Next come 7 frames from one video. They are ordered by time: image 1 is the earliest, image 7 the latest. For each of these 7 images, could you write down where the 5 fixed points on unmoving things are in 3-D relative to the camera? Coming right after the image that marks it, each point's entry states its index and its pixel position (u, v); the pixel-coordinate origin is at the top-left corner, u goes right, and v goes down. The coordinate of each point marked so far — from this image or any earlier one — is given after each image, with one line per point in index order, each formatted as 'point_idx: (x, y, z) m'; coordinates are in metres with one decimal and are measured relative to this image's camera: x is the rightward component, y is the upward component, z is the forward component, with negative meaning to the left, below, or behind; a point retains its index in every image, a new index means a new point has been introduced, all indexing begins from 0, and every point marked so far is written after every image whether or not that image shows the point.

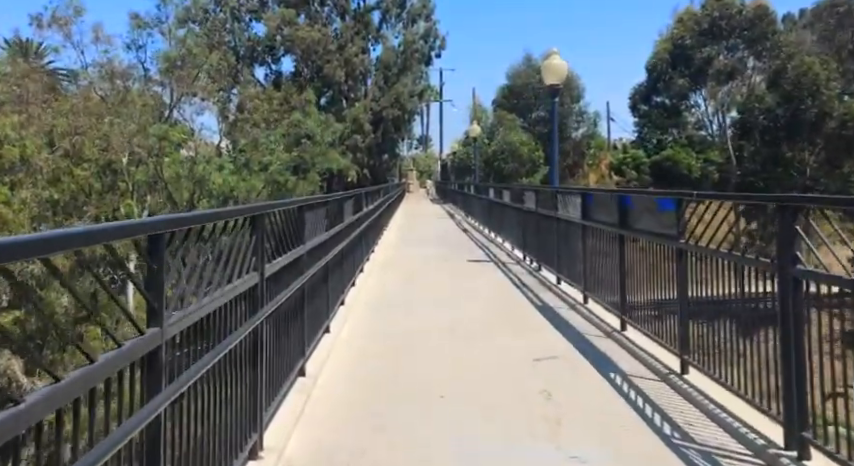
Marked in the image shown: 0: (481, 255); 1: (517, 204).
0: (+1.3, -0.6, +15.4) m
1: (+2.2, +0.6, +14.3) m
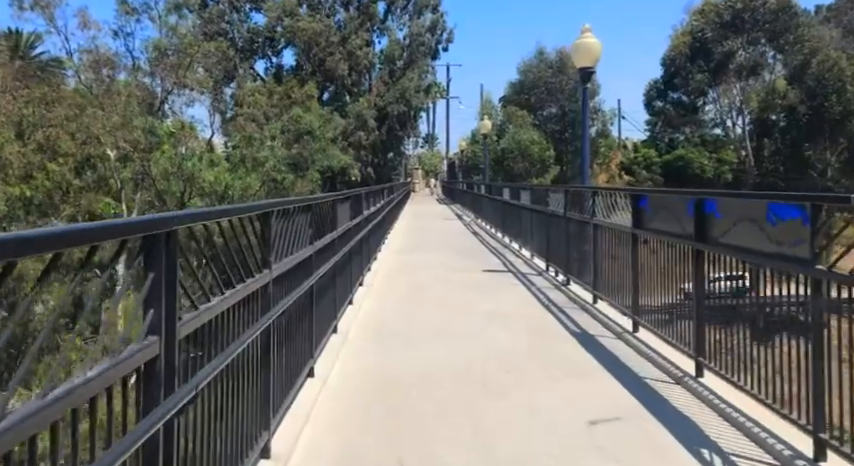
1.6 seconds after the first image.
0: (+1.5, -0.7, +13.7) m
1: (+2.3, +0.5, +12.6) m
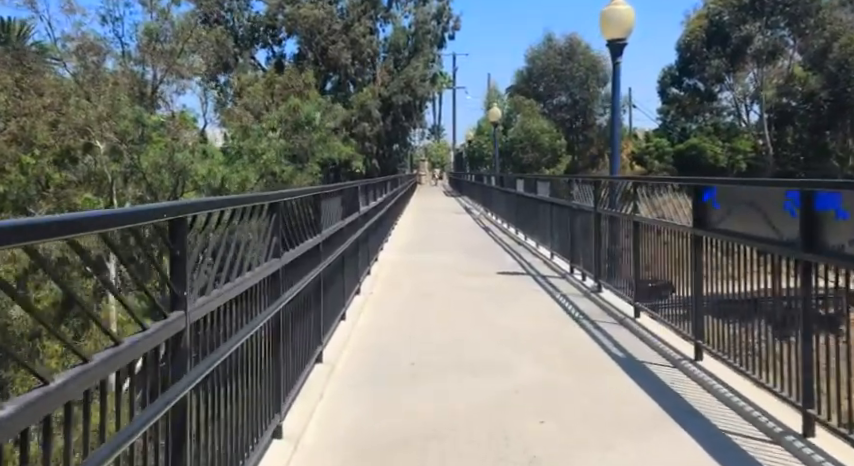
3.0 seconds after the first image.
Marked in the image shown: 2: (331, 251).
0: (+1.6, -0.6, +12.3) m
1: (+2.5, +0.6, +11.1) m
2: (-1.1, -0.2, +7.0) m
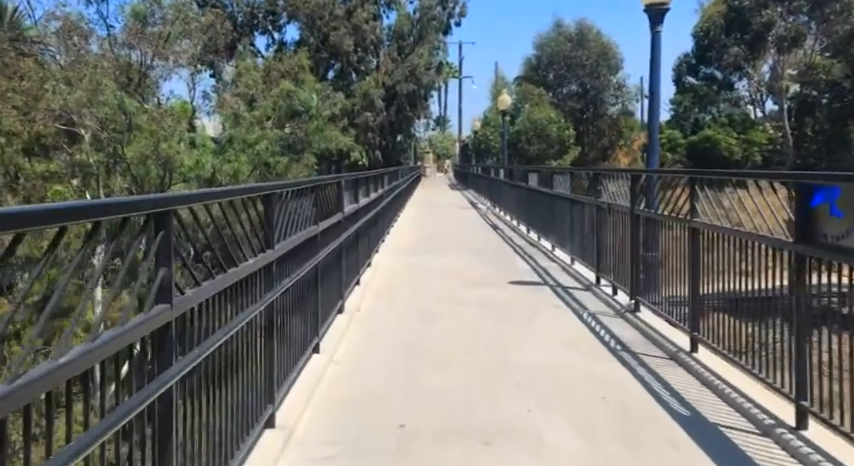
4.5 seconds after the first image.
0: (+1.7, -0.6, +10.8) m
1: (+2.5, +0.5, +9.6) m
2: (-1.1, -0.3, +5.5) m
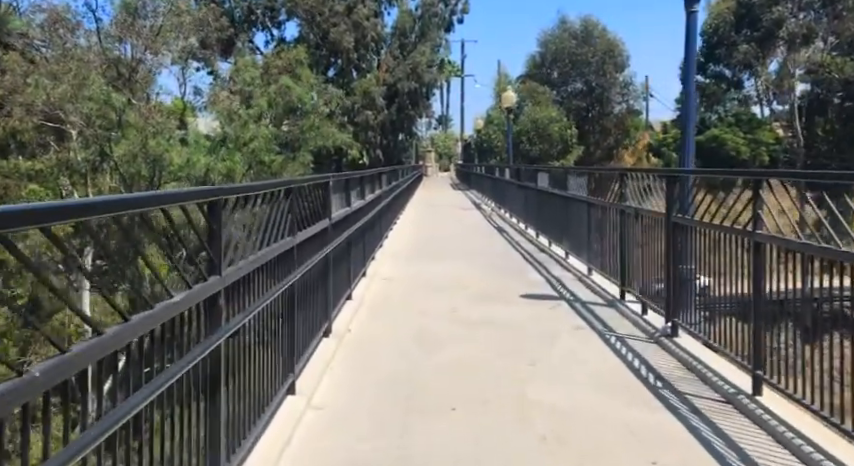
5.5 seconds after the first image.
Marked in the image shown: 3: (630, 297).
0: (+1.7, -0.7, +9.8) m
1: (+2.5, +0.4, +8.6) m
2: (-1.1, -0.4, +4.5) m
3: (+2.5, -0.8, +8.1) m
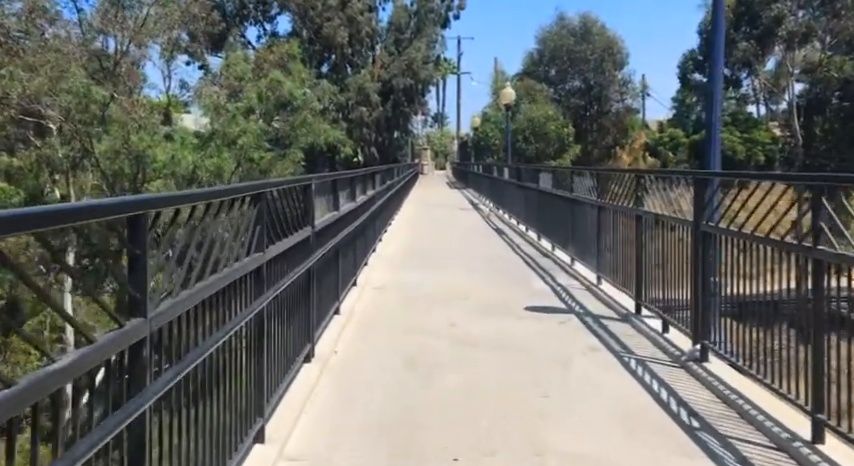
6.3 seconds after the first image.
0: (+1.6, -0.8, +9.1) m
1: (+2.4, +0.3, +7.9) m
2: (-1.1, -0.4, +3.8) m
3: (+2.5, -0.9, +7.4) m
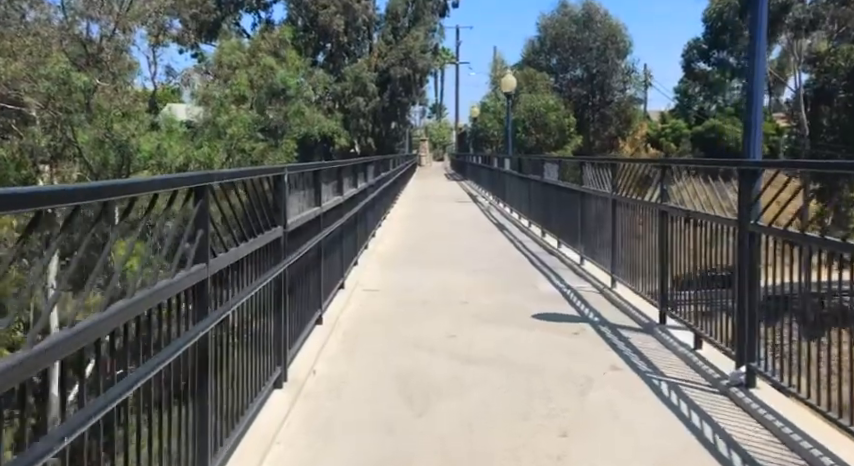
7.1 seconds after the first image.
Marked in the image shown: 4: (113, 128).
0: (+1.6, -0.7, +8.3) m
1: (+2.4, +0.4, +7.1) m
2: (-1.1, -0.5, +3.0) m
3: (+2.4, -0.8, +6.6) m
4: (-9.0, +3.0, +18.7) m
